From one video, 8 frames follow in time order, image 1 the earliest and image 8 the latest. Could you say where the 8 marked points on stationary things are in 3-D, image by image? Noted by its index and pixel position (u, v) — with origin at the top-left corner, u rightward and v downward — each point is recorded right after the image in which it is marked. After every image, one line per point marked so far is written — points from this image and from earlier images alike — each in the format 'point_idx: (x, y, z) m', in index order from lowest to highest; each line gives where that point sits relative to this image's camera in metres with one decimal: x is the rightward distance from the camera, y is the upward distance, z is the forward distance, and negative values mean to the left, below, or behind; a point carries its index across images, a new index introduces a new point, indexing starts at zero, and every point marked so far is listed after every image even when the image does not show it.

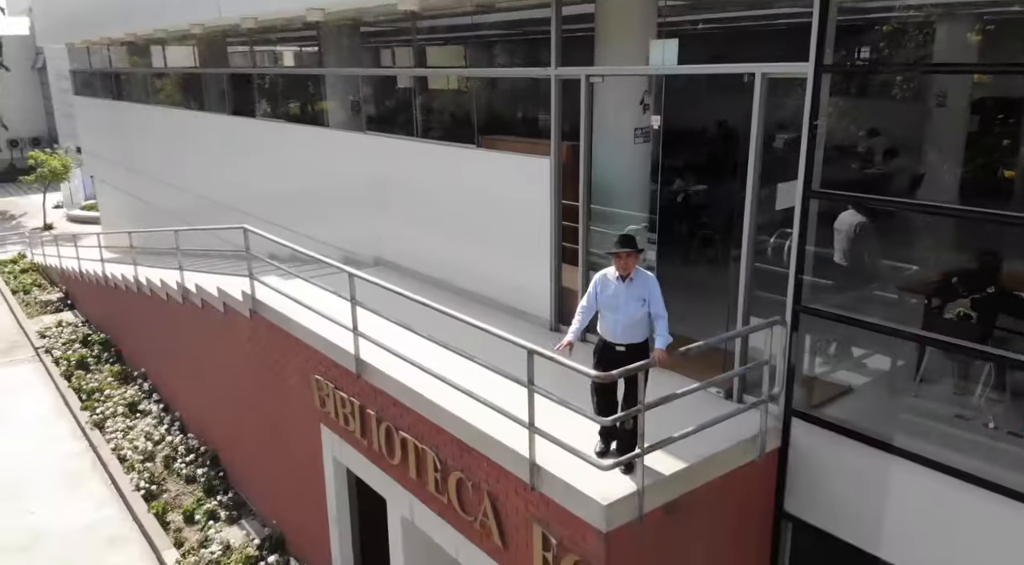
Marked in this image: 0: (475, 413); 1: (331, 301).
0: (-0.2, -0.9, +5.0) m
1: (-1.8, -0.2, +7.4) m
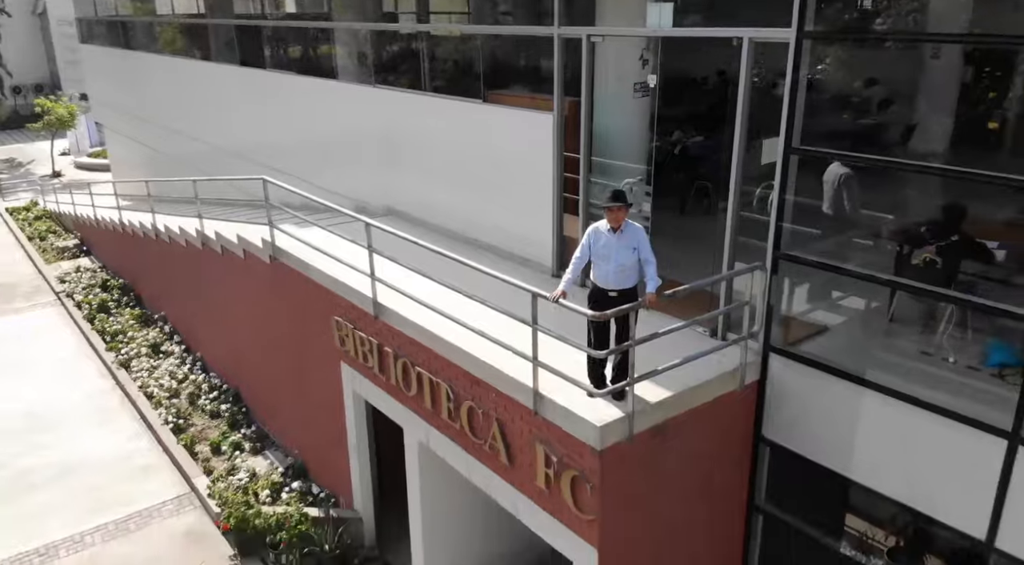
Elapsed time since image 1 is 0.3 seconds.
0: (-0.2, -0.5, +5.5) m
1: (-1.7, +0.4, +7.9) m
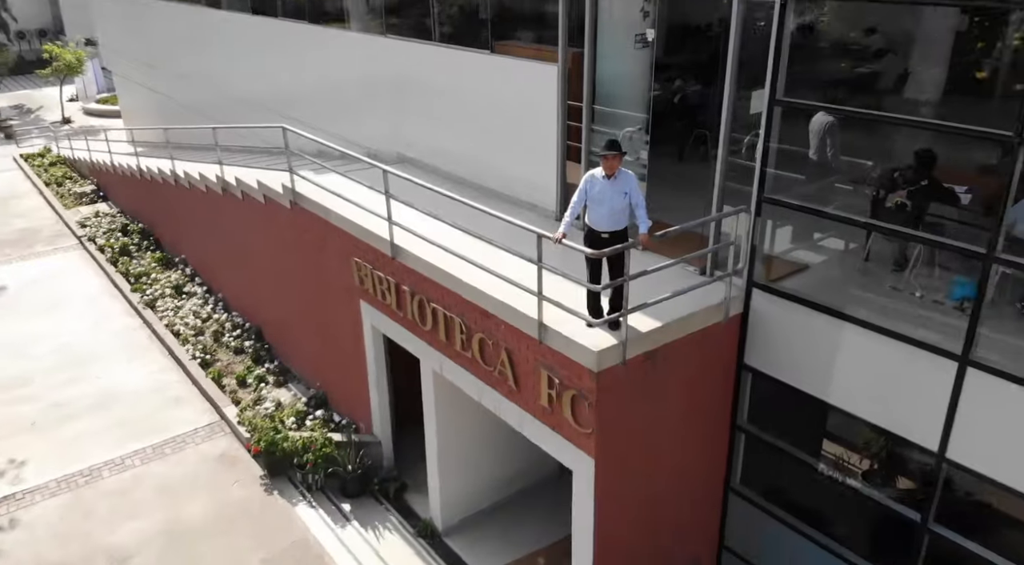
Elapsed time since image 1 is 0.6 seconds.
0: (-0.2, 0.0, +6.1) m
1: (-1.6, +1.0, +8.3) m
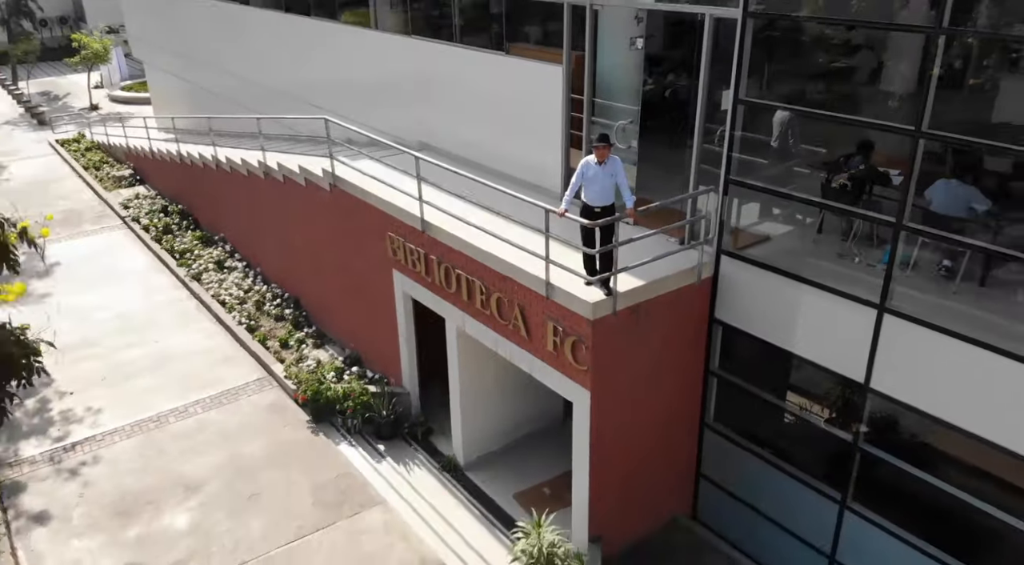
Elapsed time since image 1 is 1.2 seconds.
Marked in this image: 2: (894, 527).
0: (0.0, +0.3, +7.3) m
1: (-1.5, +1.3, +9.6) m
2: (+3.4, -2.2, +6.7) m
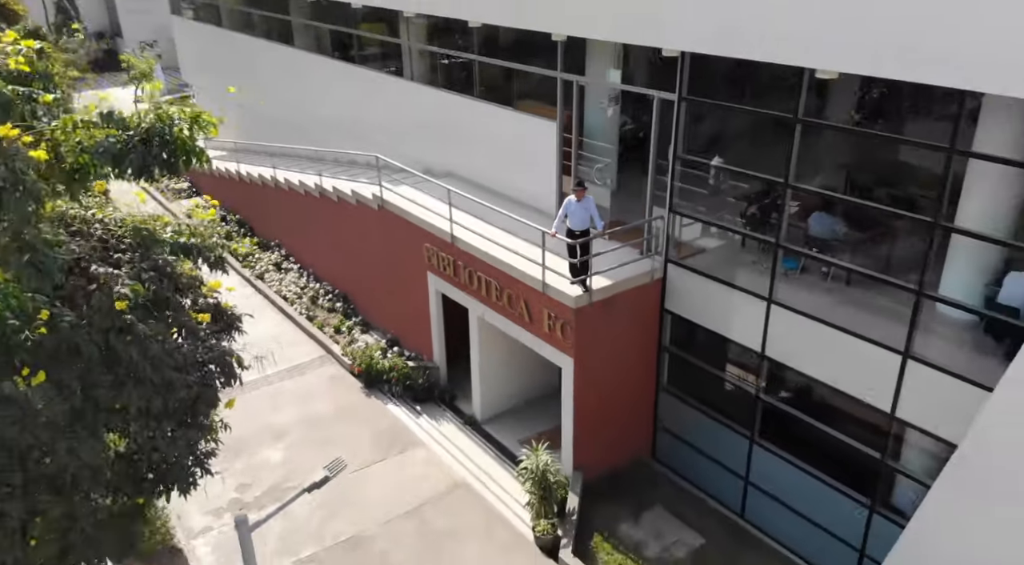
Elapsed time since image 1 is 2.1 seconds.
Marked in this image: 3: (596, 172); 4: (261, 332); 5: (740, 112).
0: (+0.1, +0.3, +10.2) m
1: (-1.4, +1.4, +12.4) m
2: (+3.5, -2.2, +9.5) m
3: (+1.3, +1.8, +11.5) m
4: (-4.9, -1.0, +14.5) m
5: (+2.7, +1.9, +8.9) m
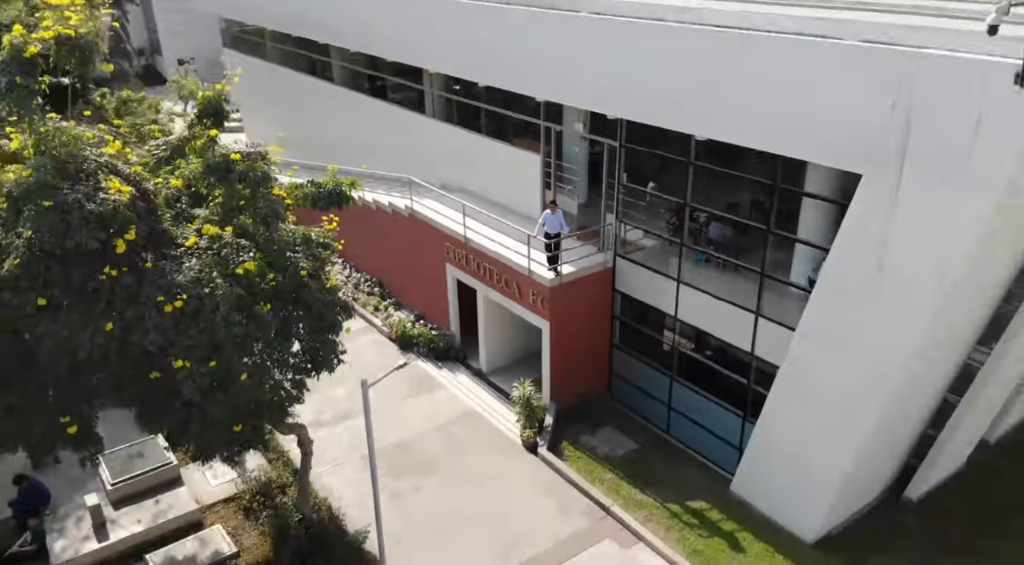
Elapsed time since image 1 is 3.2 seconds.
0: (0.0, +0.5, +14.5) m
1: (-1.5, +1.6, +16.8) m
2: (+3.4, -2.0, +13.8) m
3: (+1.3, +2.1, +15.9) m
4: (-4.9, -0.7, +18.9) m
5: (+2.6, +2.2, +13.3) m
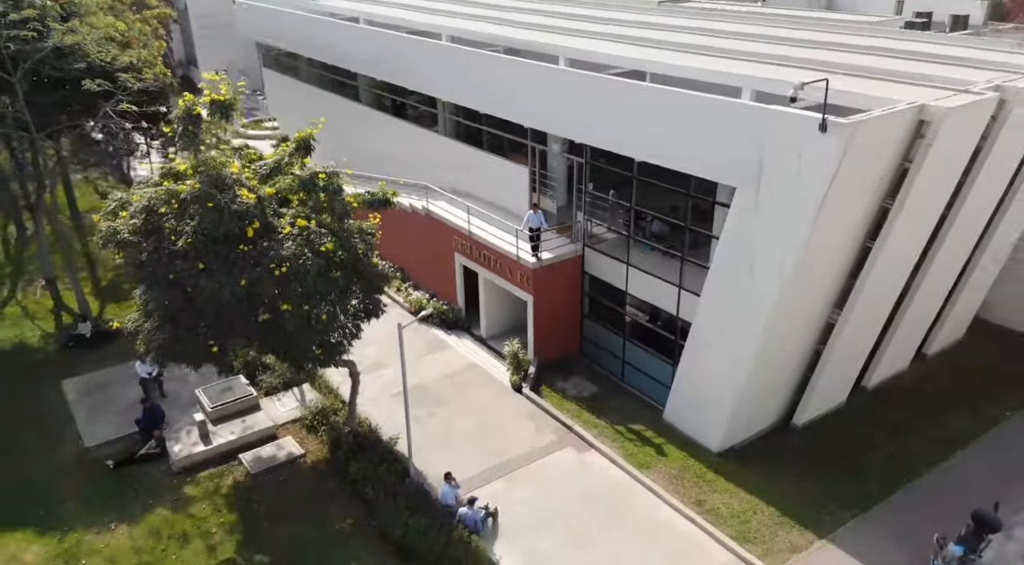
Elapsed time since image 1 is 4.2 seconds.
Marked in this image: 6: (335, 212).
0: (-0.2, +0.9, +19.1) m
1: (-1.6, +2.1, +21.4) m
2: (+3.2, -1.6, +18.3) m
3: (+1.1, +2.5, +20.4) m
4: (-5.1, -0.3, +23.4) m
5: (+2.4, +2.6, +17.8) m
6: (-3.2, +1.3, +13.6) m
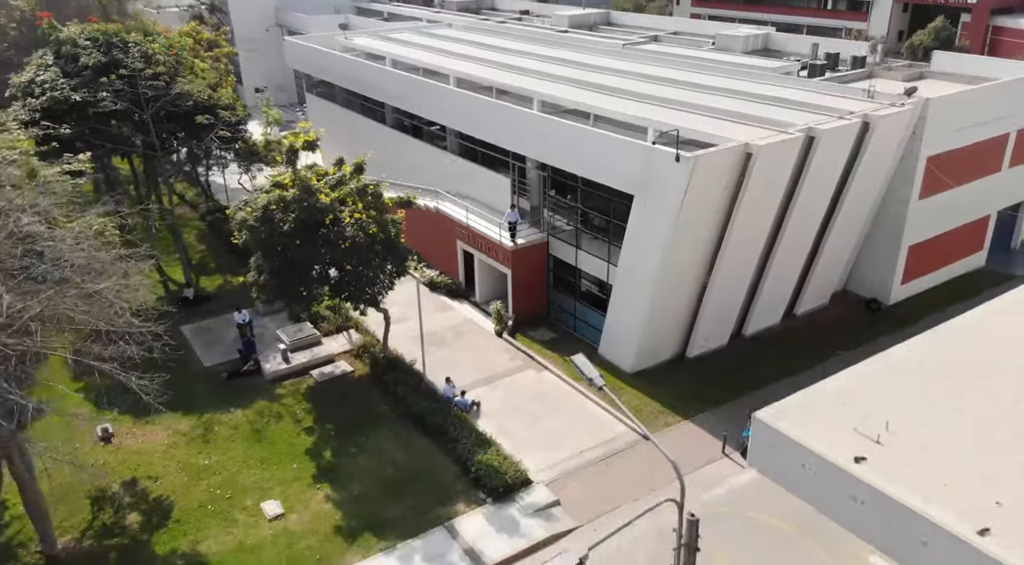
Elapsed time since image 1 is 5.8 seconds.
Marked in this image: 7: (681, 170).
0: (-0.8, +1.8, +26.9) m
1: (-2.1, +2.9, +29.2) m
2: (+2.6, -0.8, +26.1) m
3: (+0.6, +3.3, +28.2) m
4: (-5.6, +0.6, +31.4) m
5: (+1.8, +3.4, +25.6) m
6: (-3.9, +2.1, +21.5) m
7: (+4.5, +3.0, +20.0) m
